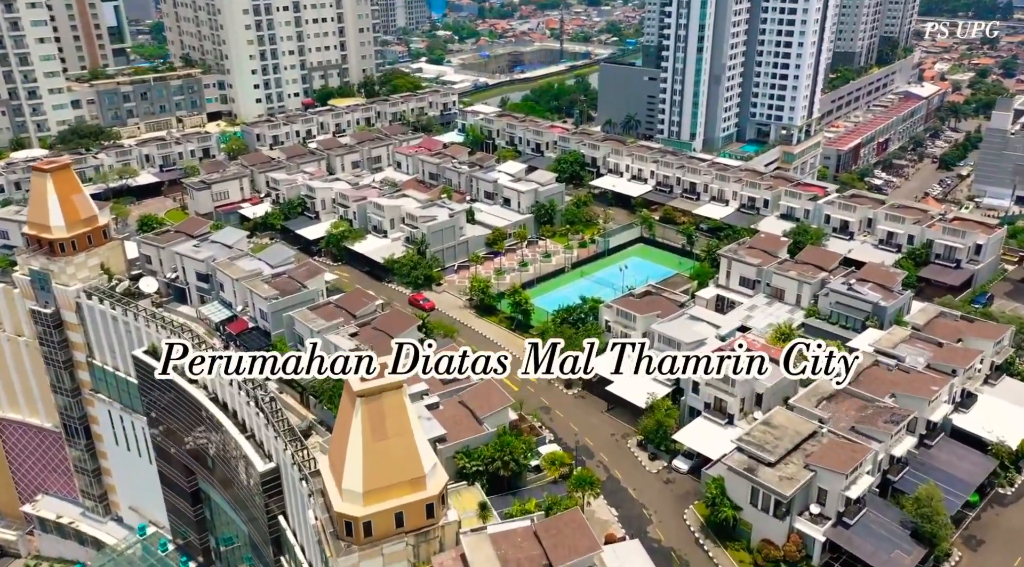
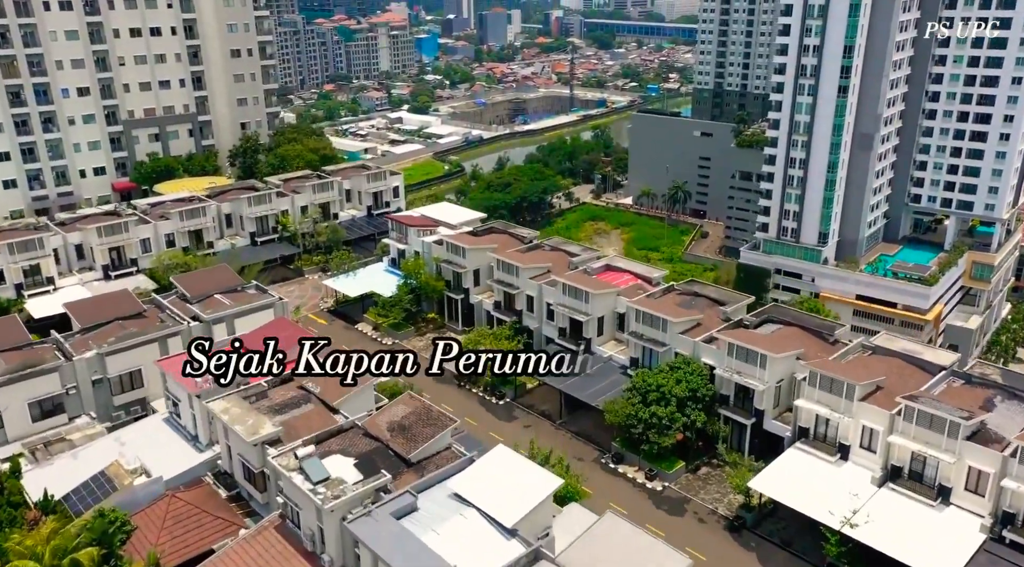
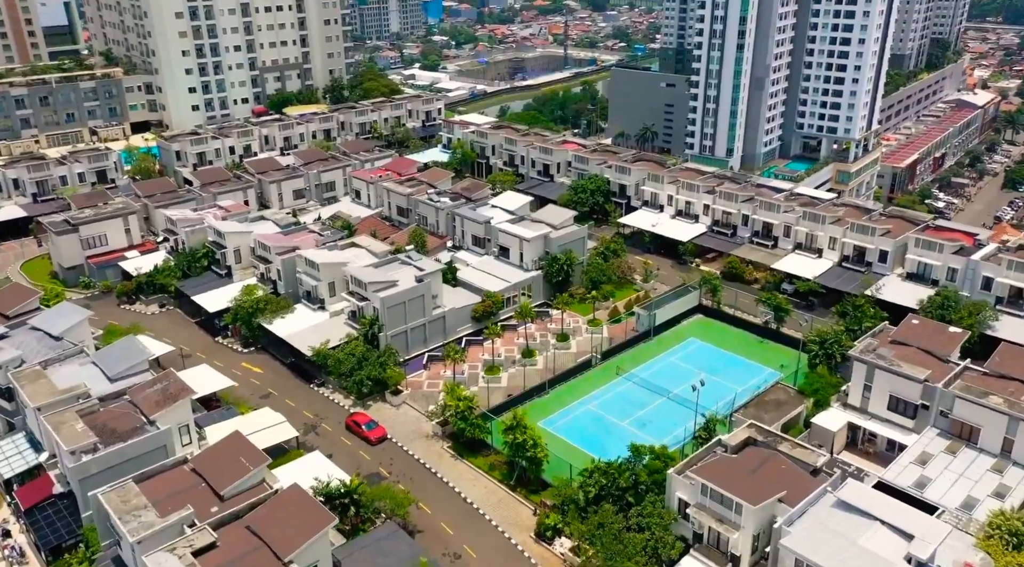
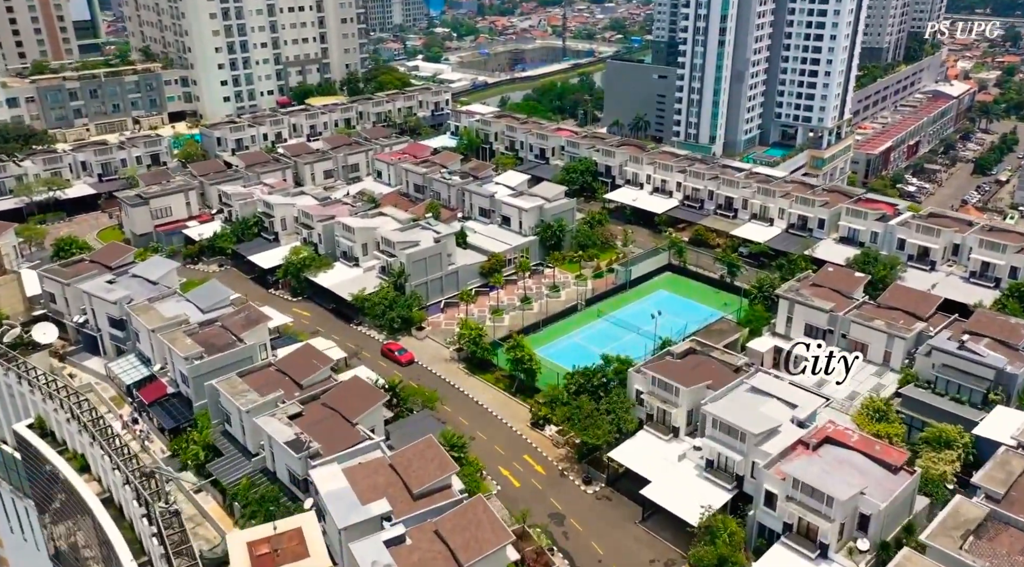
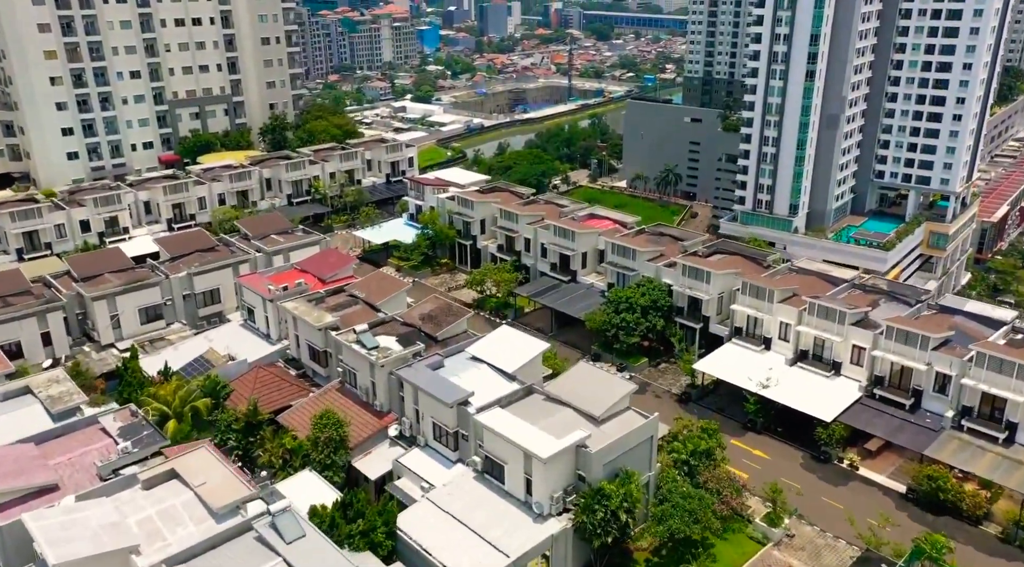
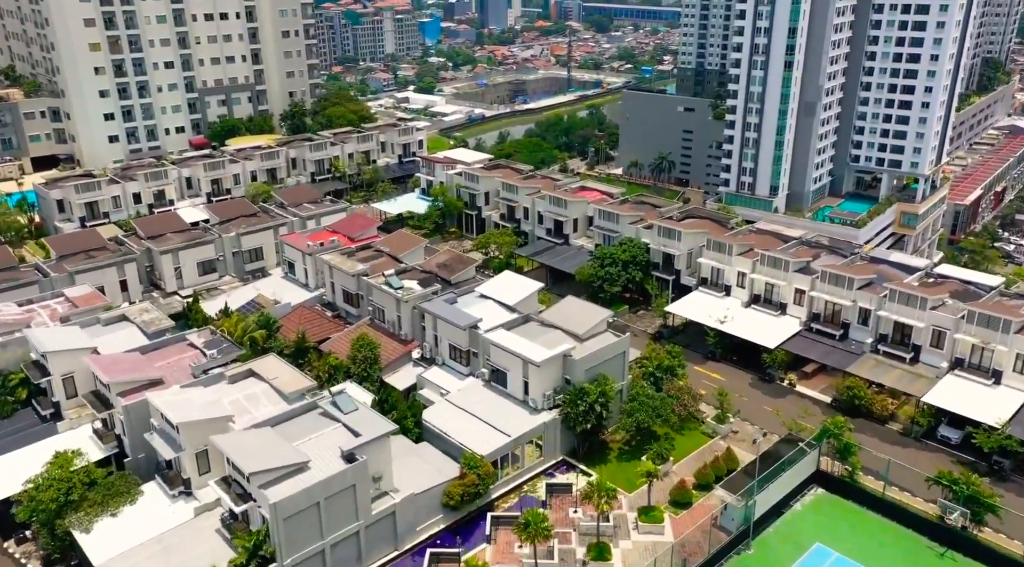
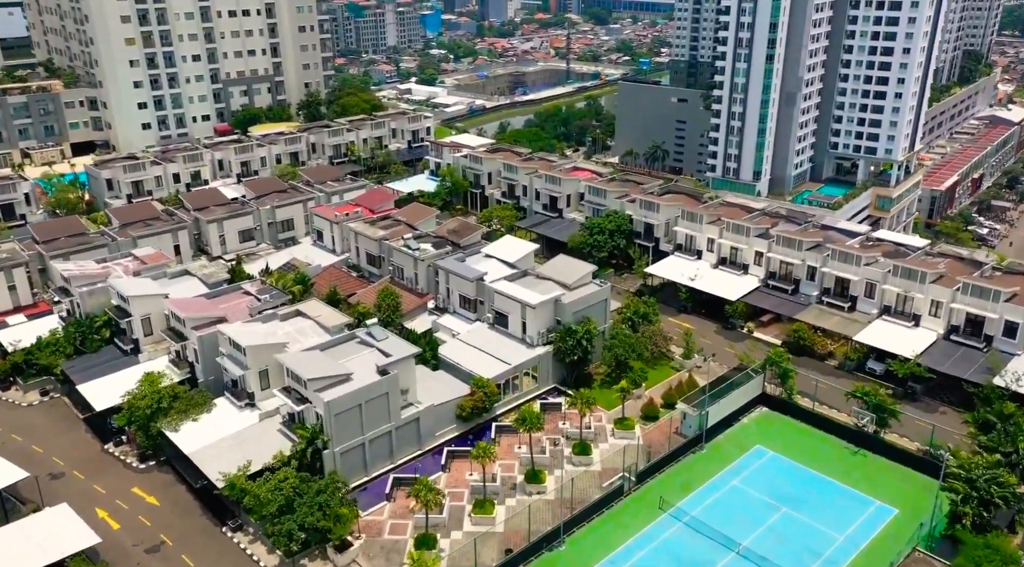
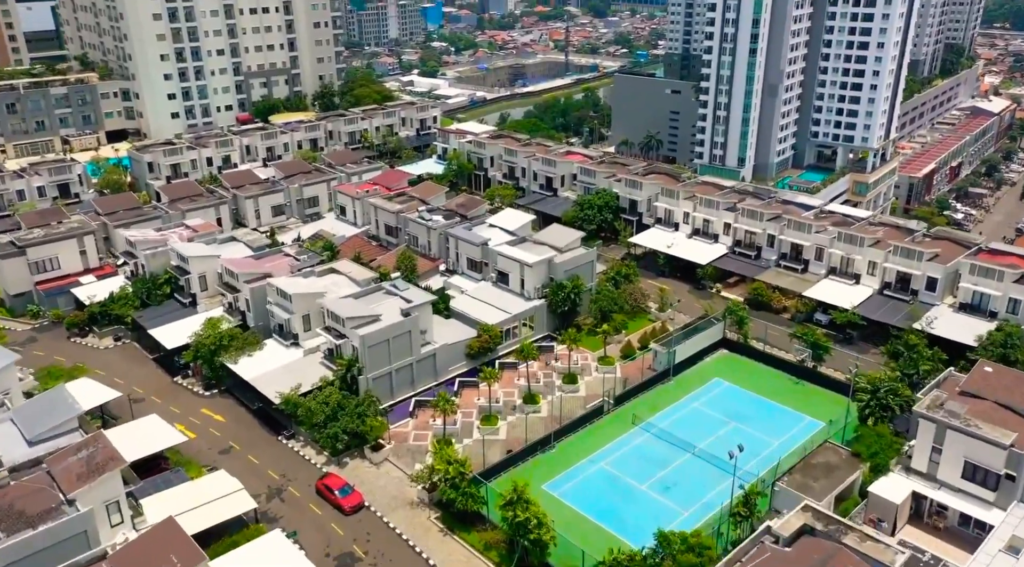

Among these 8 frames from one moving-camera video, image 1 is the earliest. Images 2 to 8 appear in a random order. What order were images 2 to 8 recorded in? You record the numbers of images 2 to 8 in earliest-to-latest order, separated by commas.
4, 3, 8, 7, 6, 5, 2
